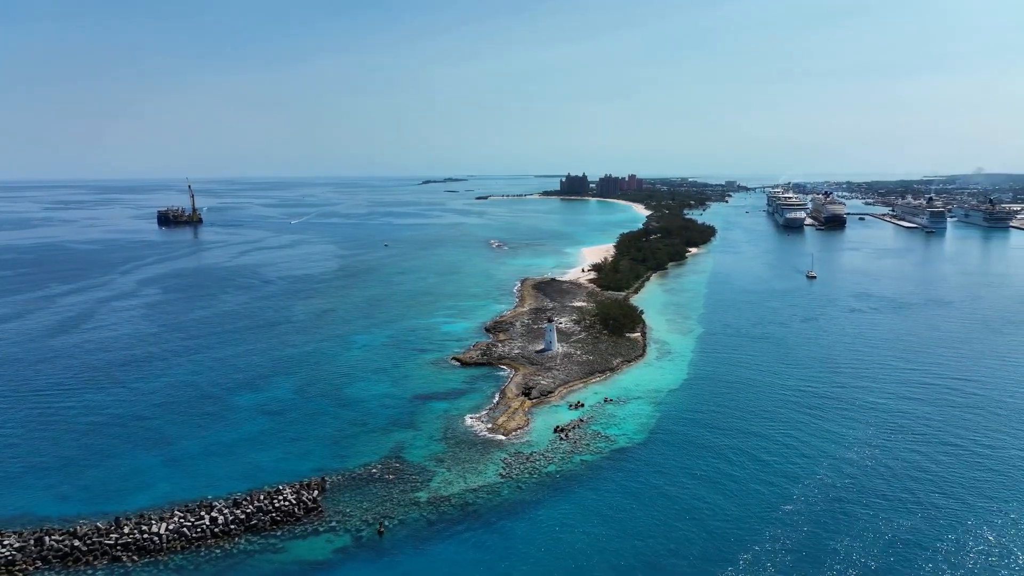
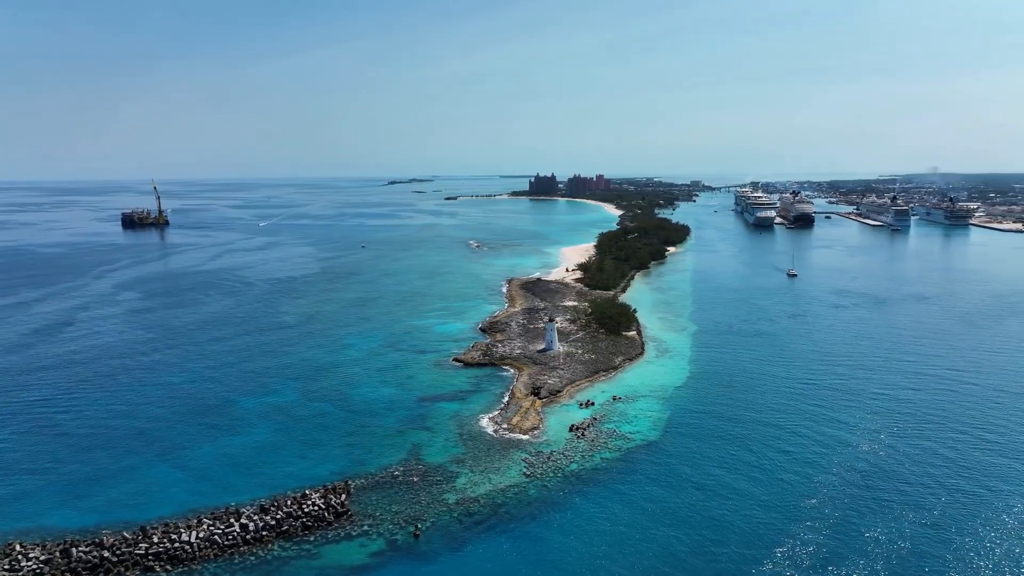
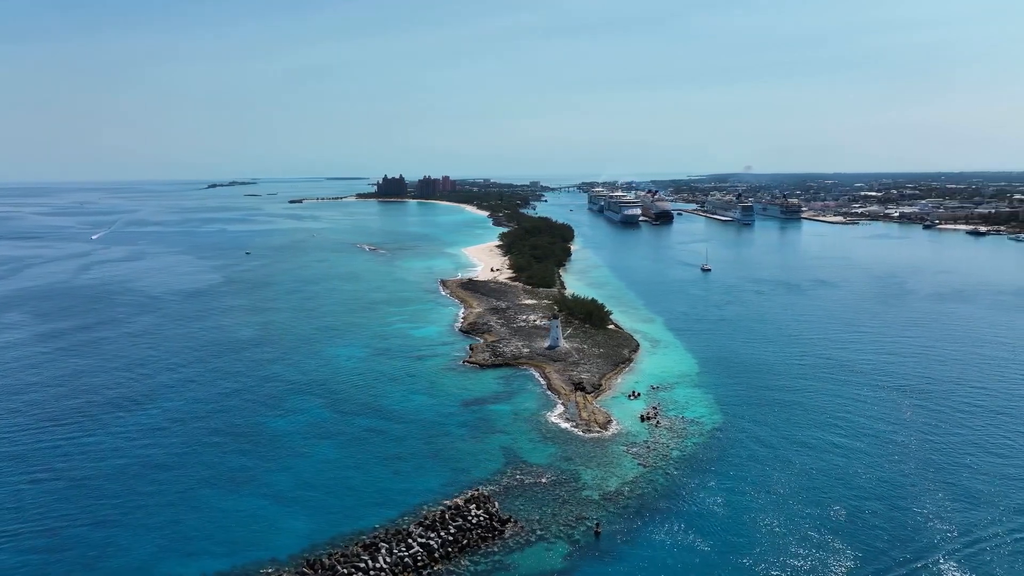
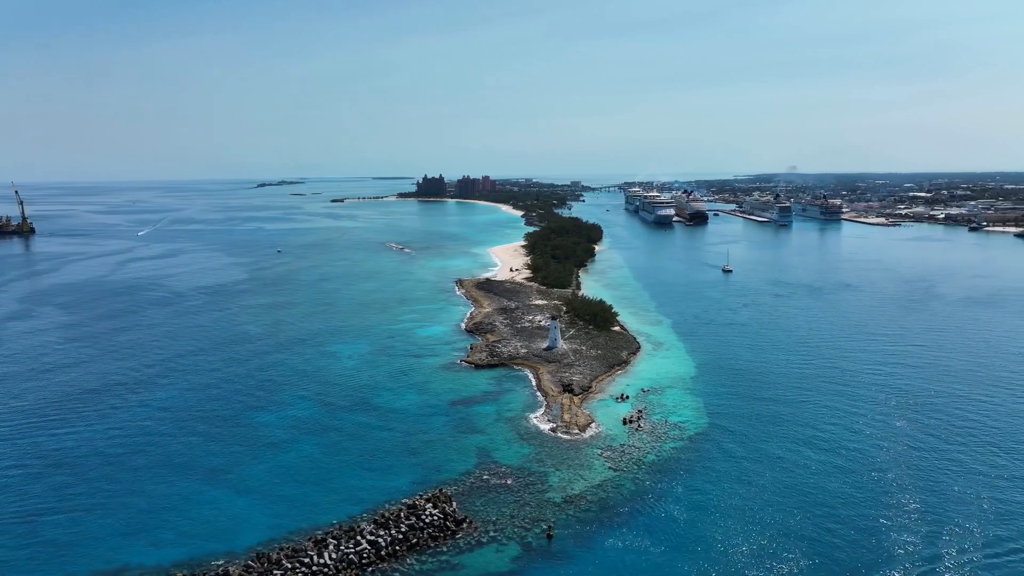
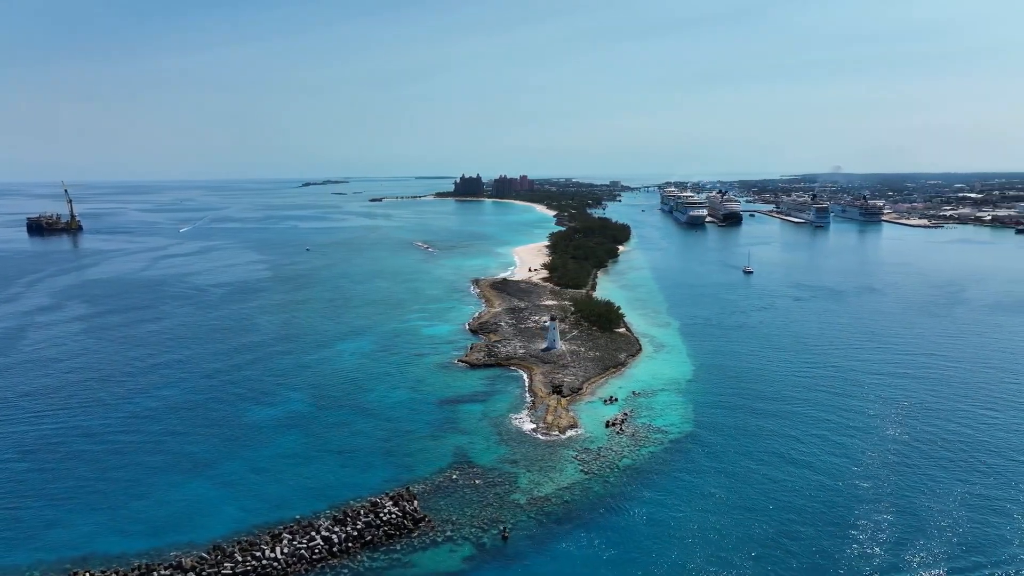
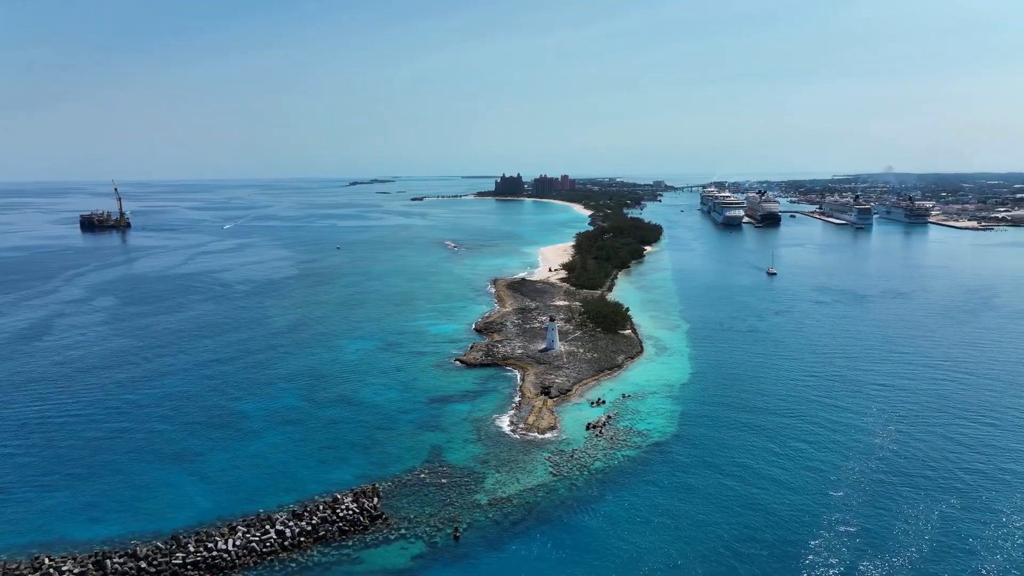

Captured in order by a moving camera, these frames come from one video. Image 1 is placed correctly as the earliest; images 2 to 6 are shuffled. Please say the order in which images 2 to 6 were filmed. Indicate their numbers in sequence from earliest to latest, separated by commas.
2, 6, 5, 4, 3
